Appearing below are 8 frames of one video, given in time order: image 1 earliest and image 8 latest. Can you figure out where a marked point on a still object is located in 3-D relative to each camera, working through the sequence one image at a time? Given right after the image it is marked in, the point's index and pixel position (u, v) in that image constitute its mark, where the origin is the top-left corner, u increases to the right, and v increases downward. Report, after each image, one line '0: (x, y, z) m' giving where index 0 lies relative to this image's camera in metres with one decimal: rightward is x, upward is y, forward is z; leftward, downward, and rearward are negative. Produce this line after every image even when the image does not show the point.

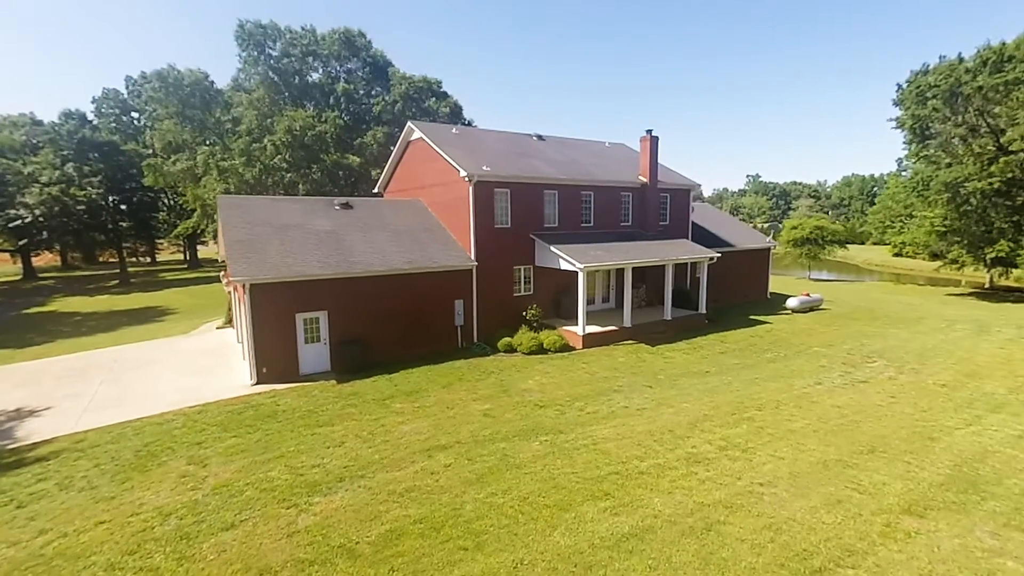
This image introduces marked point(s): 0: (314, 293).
0: (-5.5, -0.2, +13.5) m
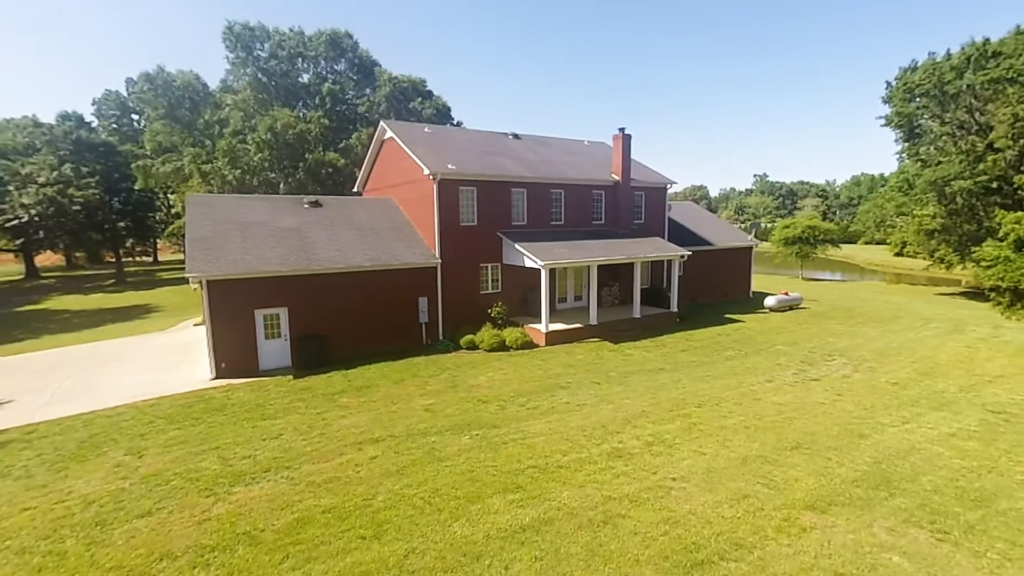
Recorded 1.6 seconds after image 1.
0: (-6.7, -0.1, +13.7) m
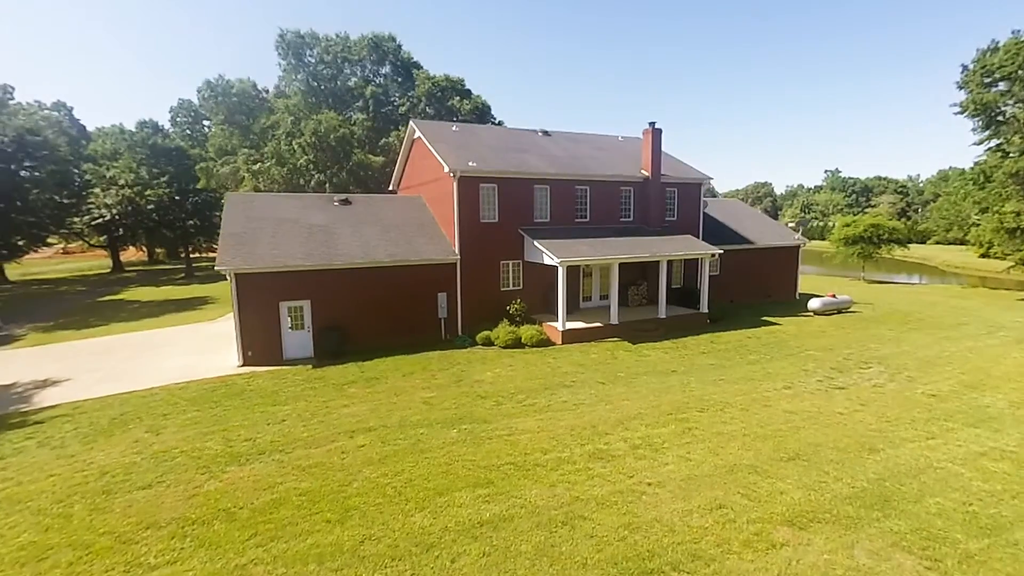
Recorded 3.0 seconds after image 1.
0: (-6.3, +0.1, +14.4) m
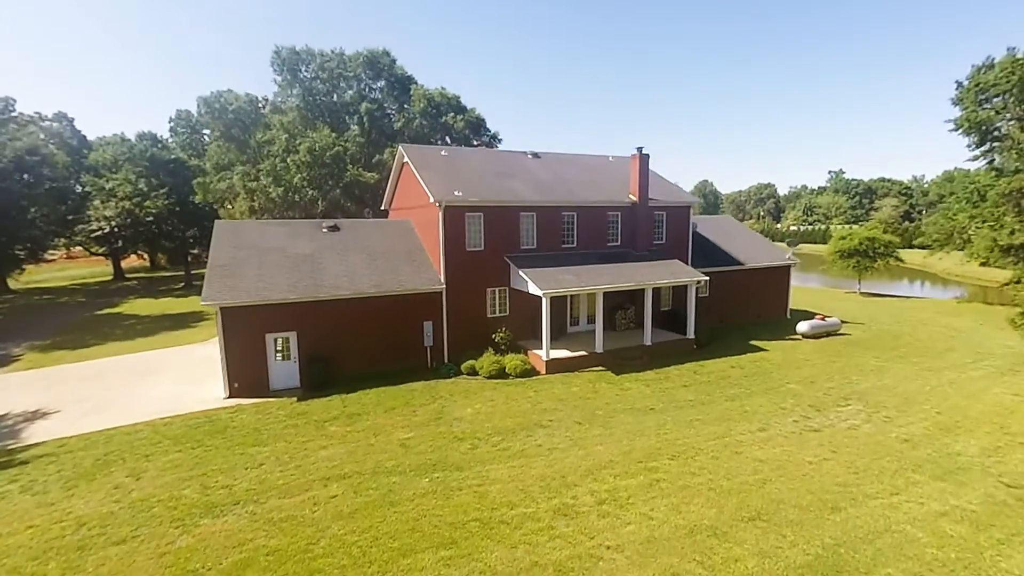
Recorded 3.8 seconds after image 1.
0: (-6.9, -0.8, +14.6) m
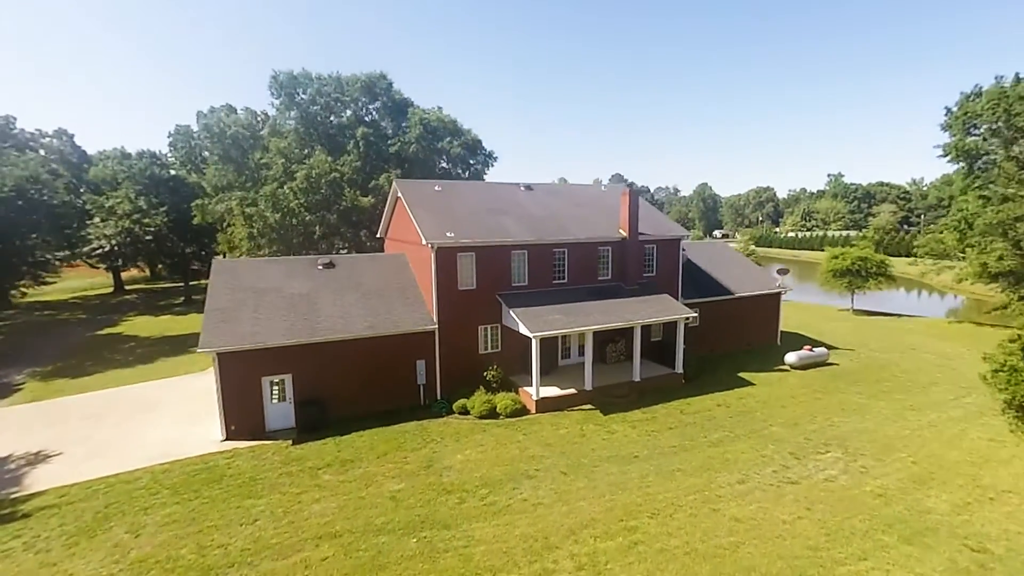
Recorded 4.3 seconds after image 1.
0: (-7.2, -2.2, +14.9) m
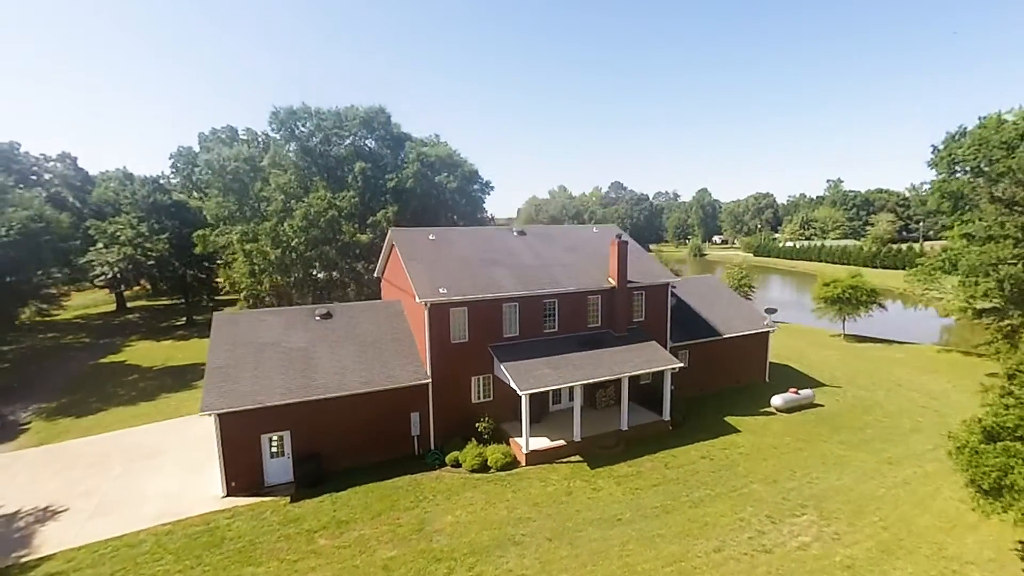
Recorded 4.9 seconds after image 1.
0: (-7.5, -4.1, +15.5) m
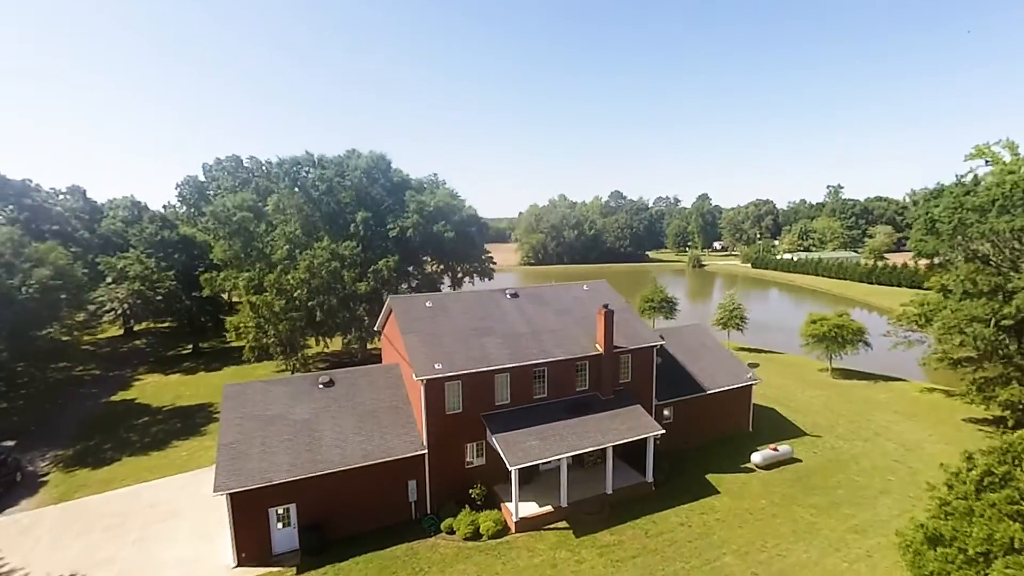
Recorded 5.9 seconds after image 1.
0: (-7.8, -7.0, +16.7) m
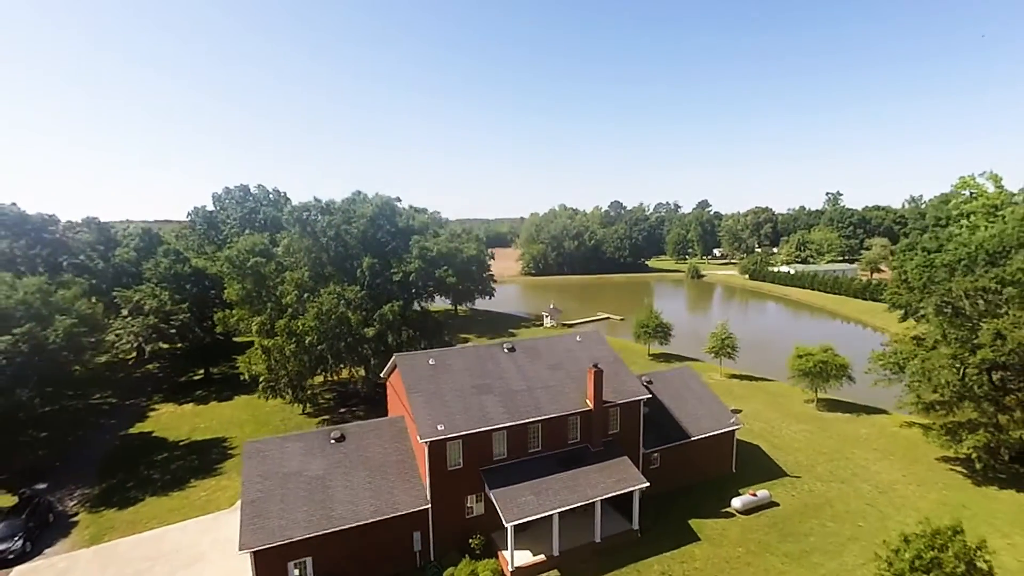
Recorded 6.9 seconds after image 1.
0: (-8.0, -9.8, +18.4) m
